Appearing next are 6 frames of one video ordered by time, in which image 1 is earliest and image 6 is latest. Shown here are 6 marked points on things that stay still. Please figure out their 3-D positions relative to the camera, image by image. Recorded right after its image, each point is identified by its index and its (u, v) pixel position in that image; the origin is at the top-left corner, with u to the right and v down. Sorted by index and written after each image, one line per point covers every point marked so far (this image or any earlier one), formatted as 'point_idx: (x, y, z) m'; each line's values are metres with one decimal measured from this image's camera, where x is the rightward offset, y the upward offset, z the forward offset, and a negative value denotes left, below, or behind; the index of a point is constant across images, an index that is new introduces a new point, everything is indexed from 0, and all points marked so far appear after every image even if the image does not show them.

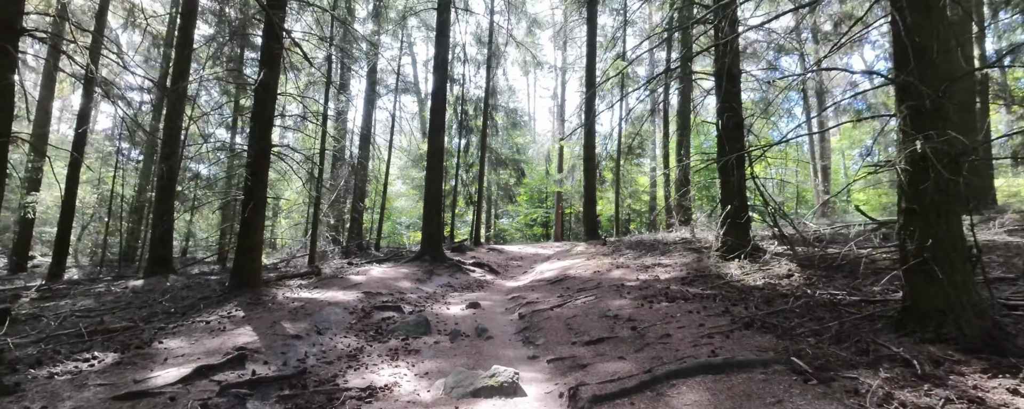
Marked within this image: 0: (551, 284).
0: (+0.6, -1.2, +8.7) m
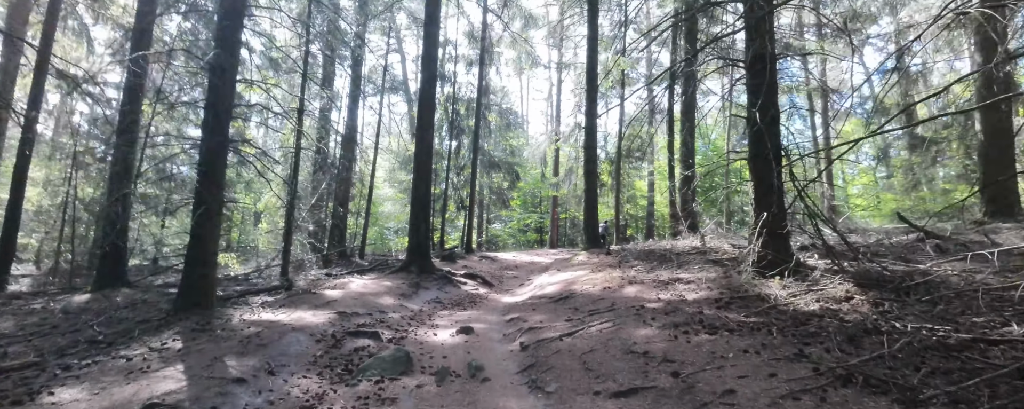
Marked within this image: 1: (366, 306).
0: (+0.6, -1.3, +7.6) m
1: (-2.1, -1.4, +8.0) m
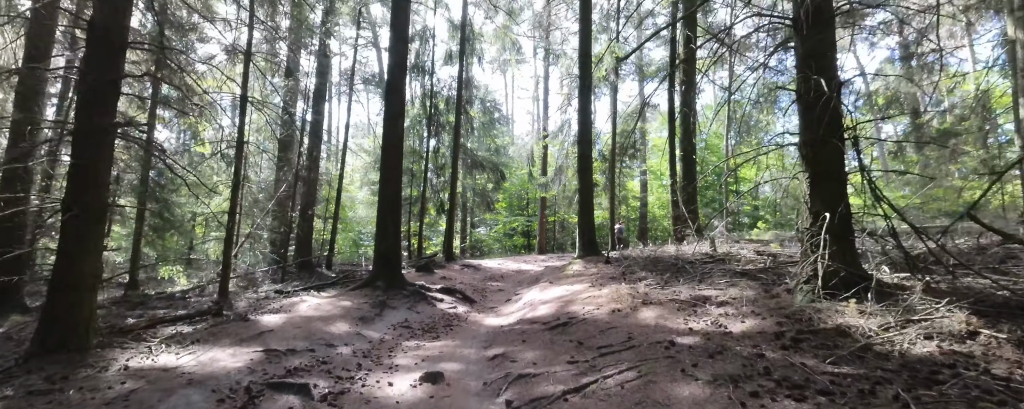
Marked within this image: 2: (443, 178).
0: (+0.4, -1.3, +5.9) m
1: (-2.3, -1.5, +6.3) m
2: (-2.4, +0.9, +19.4) m
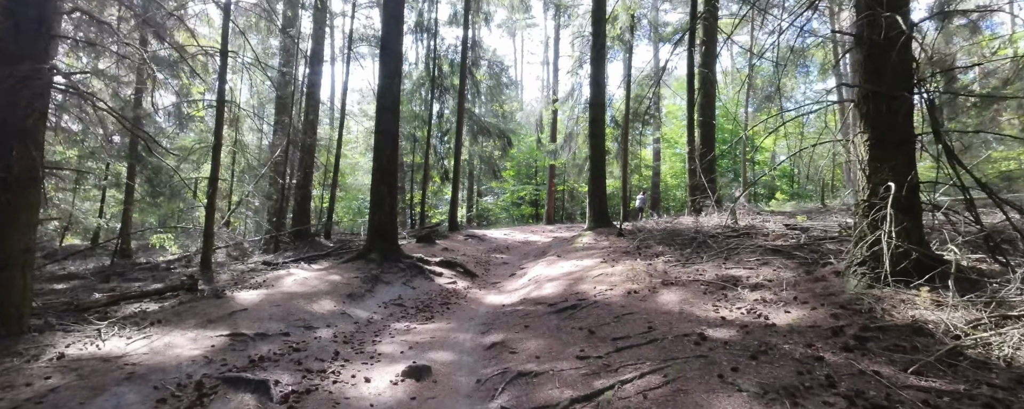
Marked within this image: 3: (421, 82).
0: (+0.4, -1.0, +5.2) m
1: (-2.2, -1.1, +5.6) m
2: (-2.1, +2.0, +18.6) m
3: (-2.9, +3.8, +17.6) m
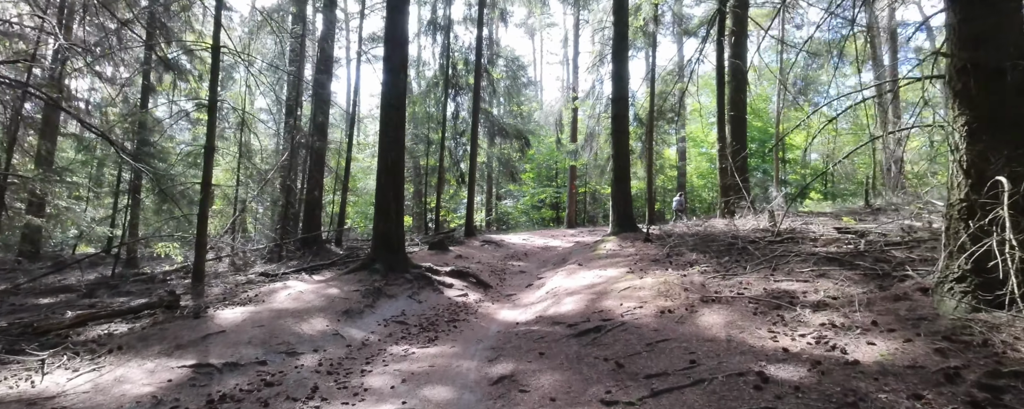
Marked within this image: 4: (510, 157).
0: (+0.5, -1.1, +4.4) m
1: (-2.1, -1.2, +4.9) m
2: (-1.5, +1.9, +17.9) m
3: (-2.3, +3.7, +16.9) m
4: (-0.1, +1.6, +19.2) m
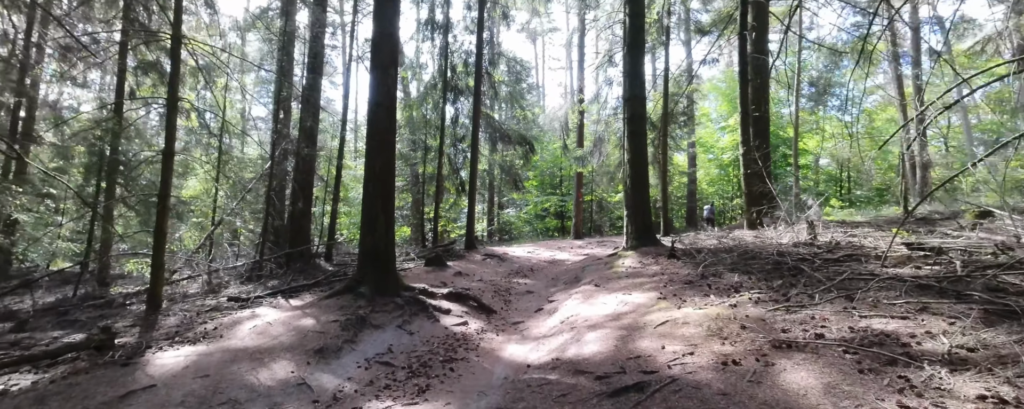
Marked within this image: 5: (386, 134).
0: (+0.6, -1.2, +3.3) m
1: (-2.0, -1.3, +3.8) m
2: (-1.4, +1.6, +16.8) m
3: (-2.2, +3.4, +15.9) m
4: (0.0, +1.3, +18.1) m
5: (-1.7, +1.0, +7.5) m
